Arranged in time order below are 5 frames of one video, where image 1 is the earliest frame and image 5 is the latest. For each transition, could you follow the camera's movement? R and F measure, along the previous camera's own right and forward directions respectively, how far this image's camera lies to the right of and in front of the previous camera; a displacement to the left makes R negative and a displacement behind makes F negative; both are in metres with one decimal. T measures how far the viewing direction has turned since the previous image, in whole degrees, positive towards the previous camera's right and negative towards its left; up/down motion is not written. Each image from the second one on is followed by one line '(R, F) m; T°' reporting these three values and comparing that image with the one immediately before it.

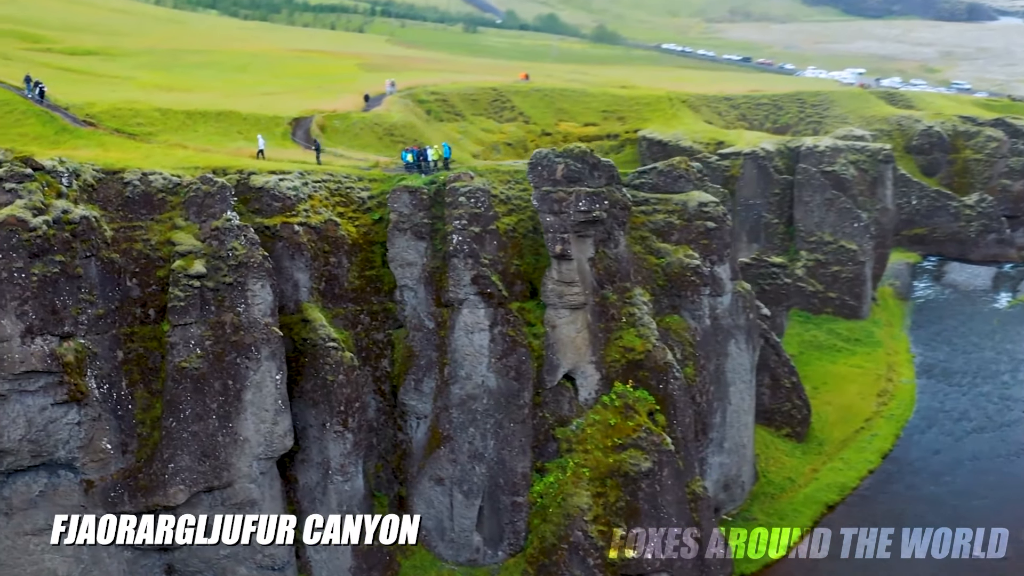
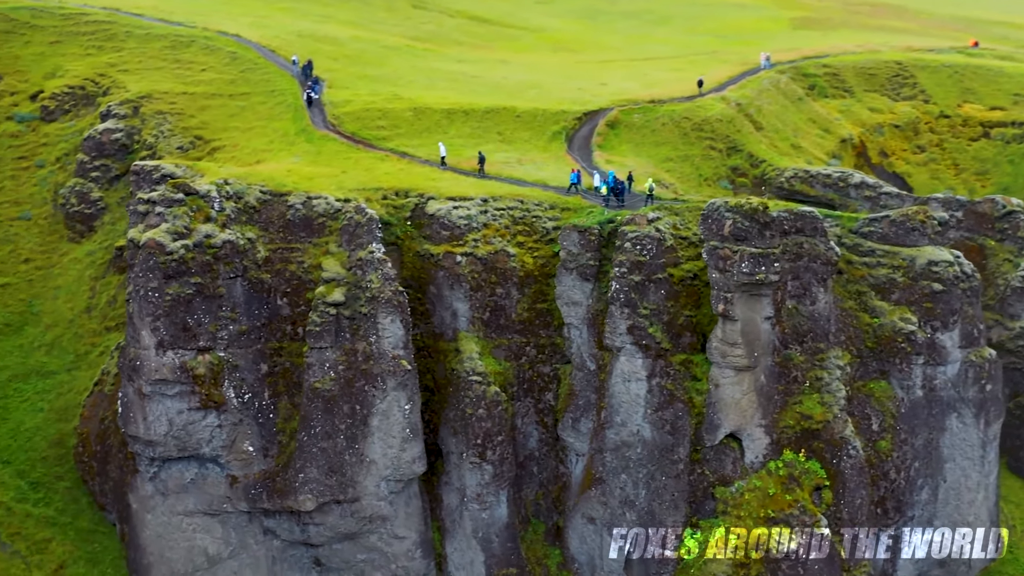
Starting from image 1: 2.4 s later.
(+13.5, +3.9) m; -24°
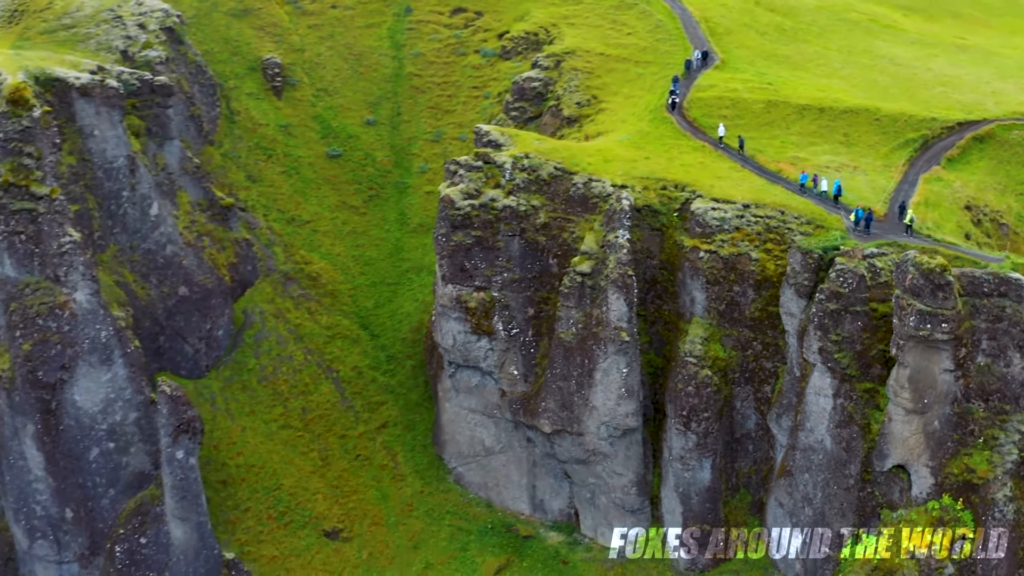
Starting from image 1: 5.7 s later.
(+18.4, -2.5) m; -29°
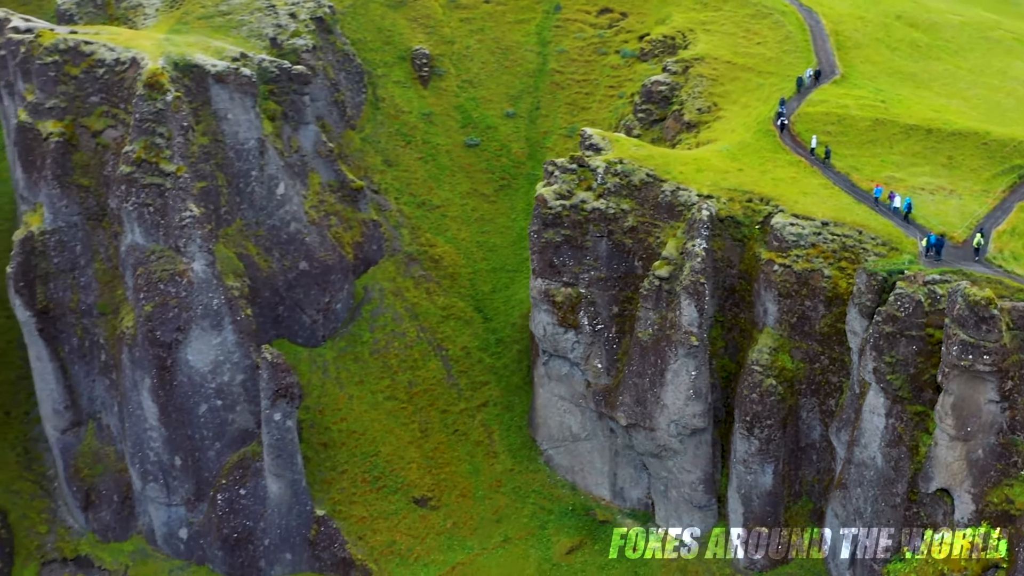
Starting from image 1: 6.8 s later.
(+6.3, -2.5) m; -10°
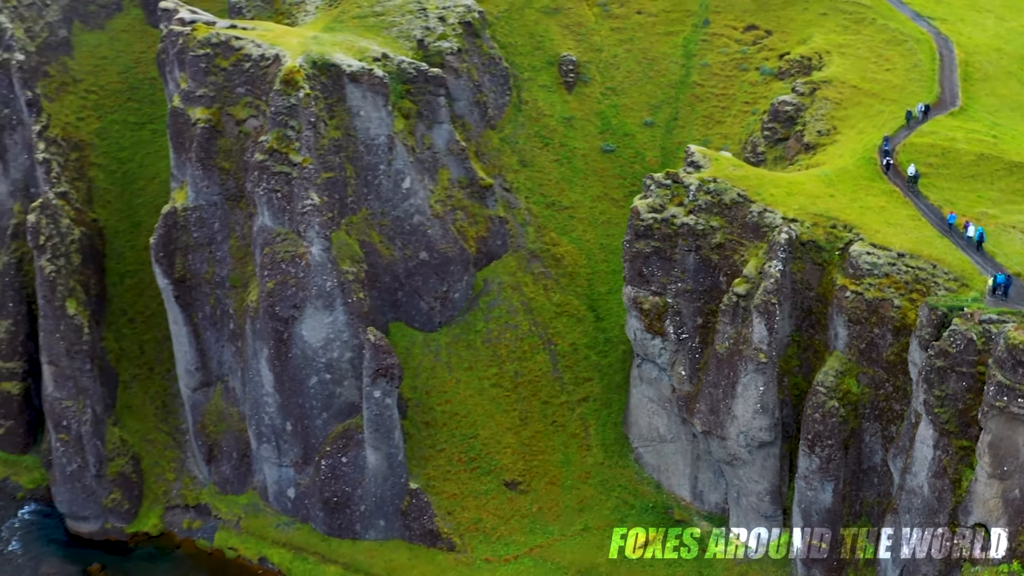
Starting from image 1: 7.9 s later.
(+6.7, -2.9) m; -10°
